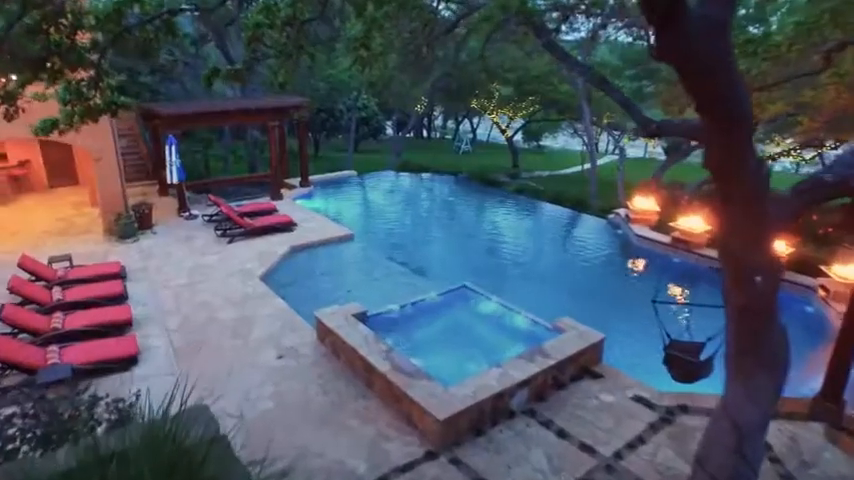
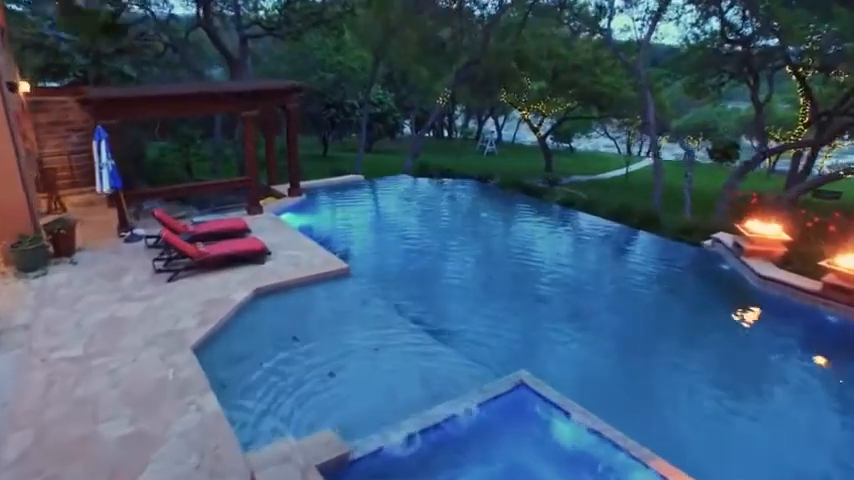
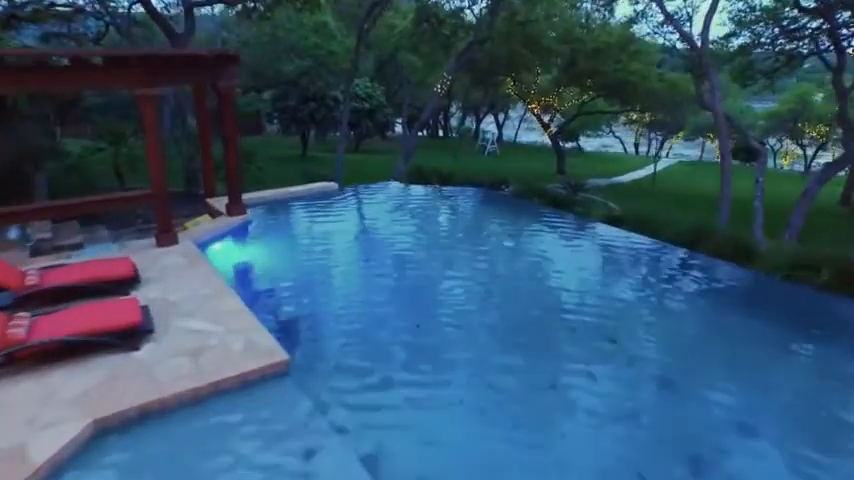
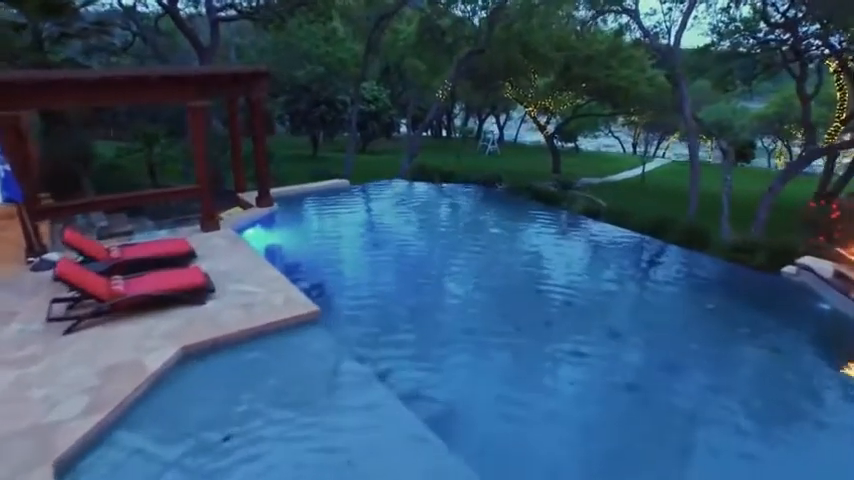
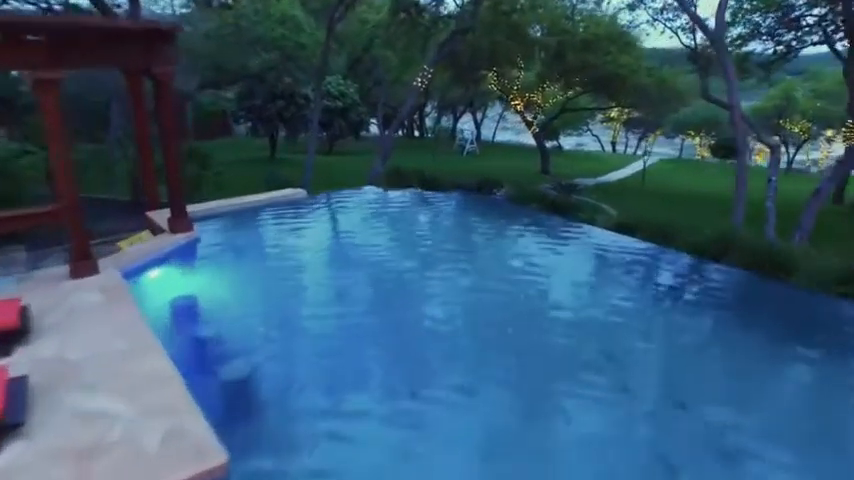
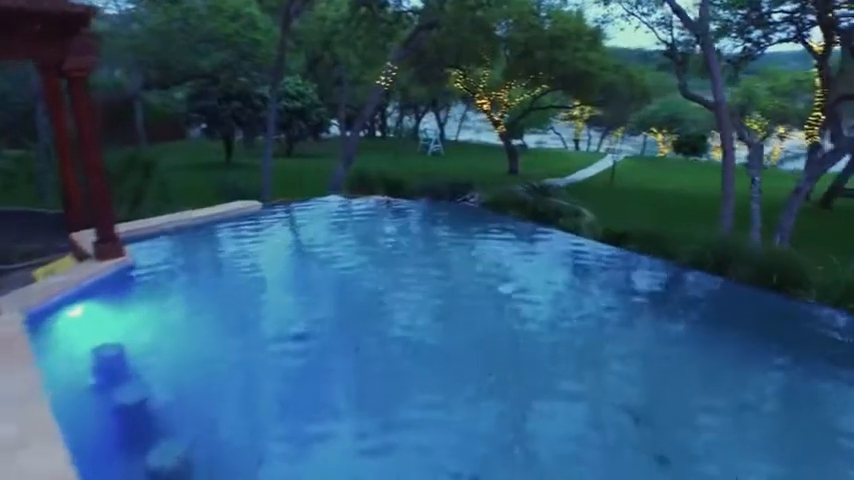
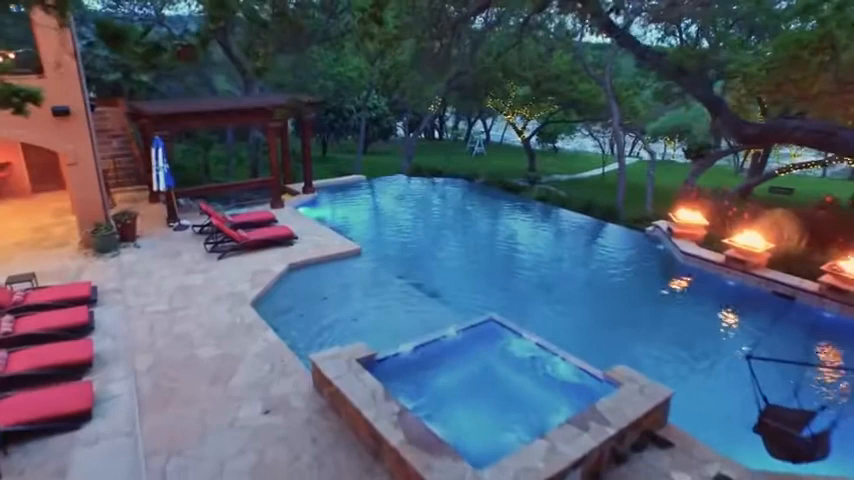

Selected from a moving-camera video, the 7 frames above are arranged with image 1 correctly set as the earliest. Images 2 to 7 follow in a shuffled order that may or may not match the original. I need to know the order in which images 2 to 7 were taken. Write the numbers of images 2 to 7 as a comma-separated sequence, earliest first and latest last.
7, 2, 4, 3, 5, 6
